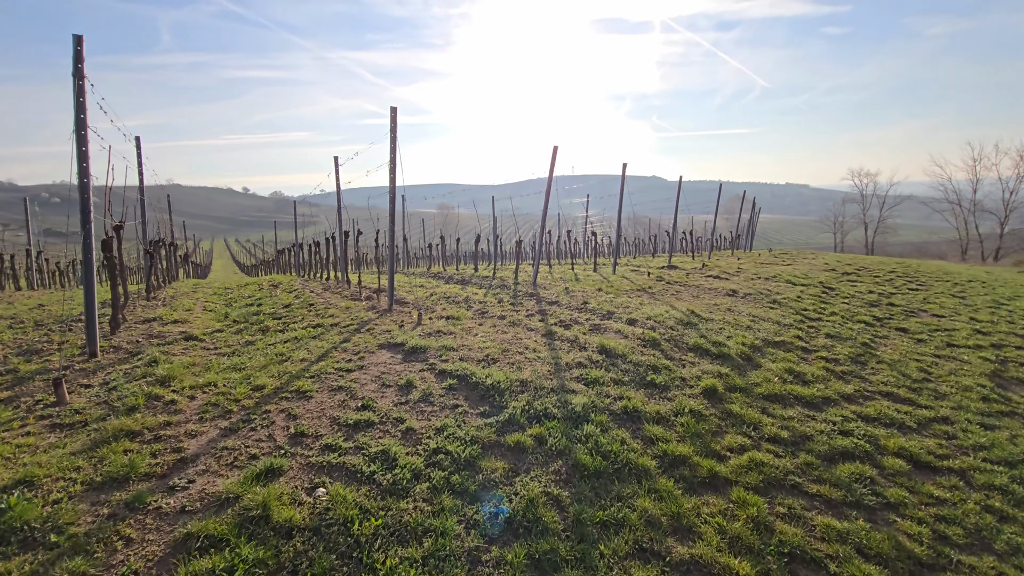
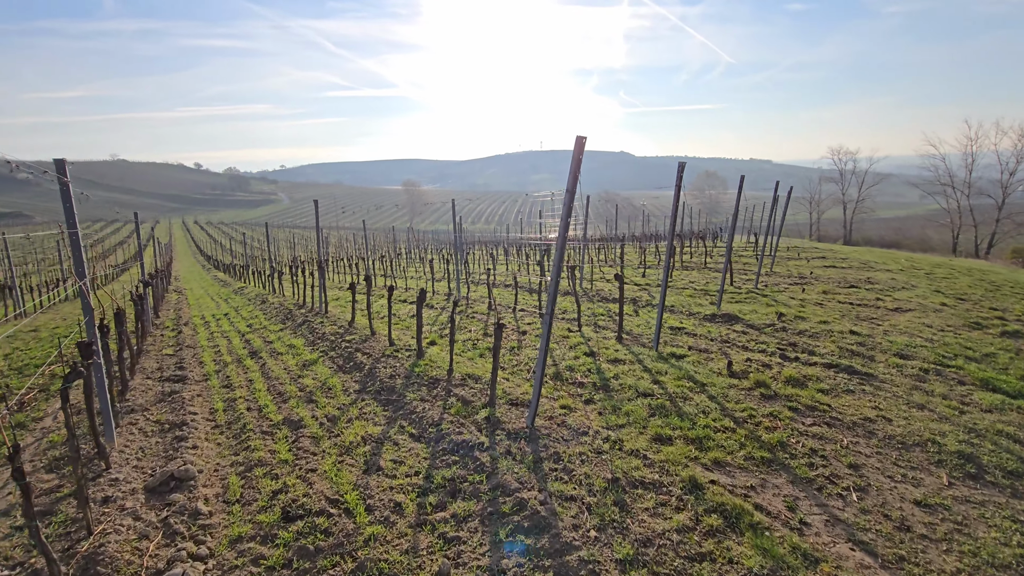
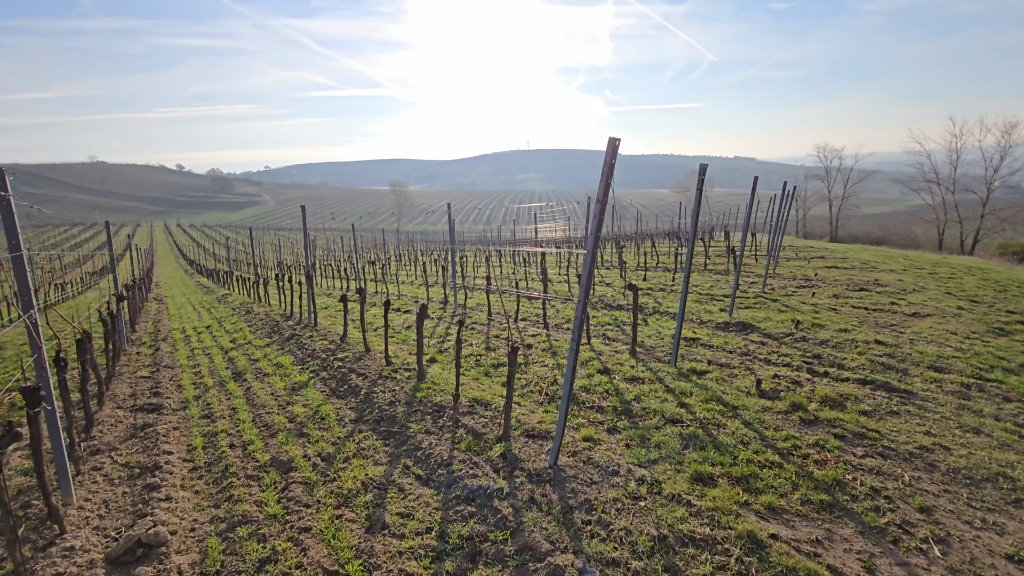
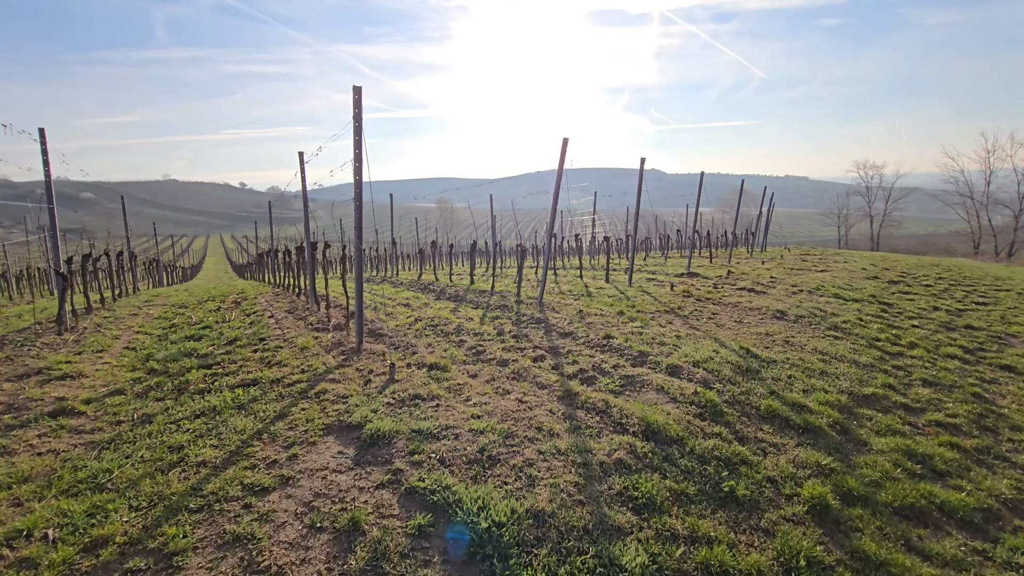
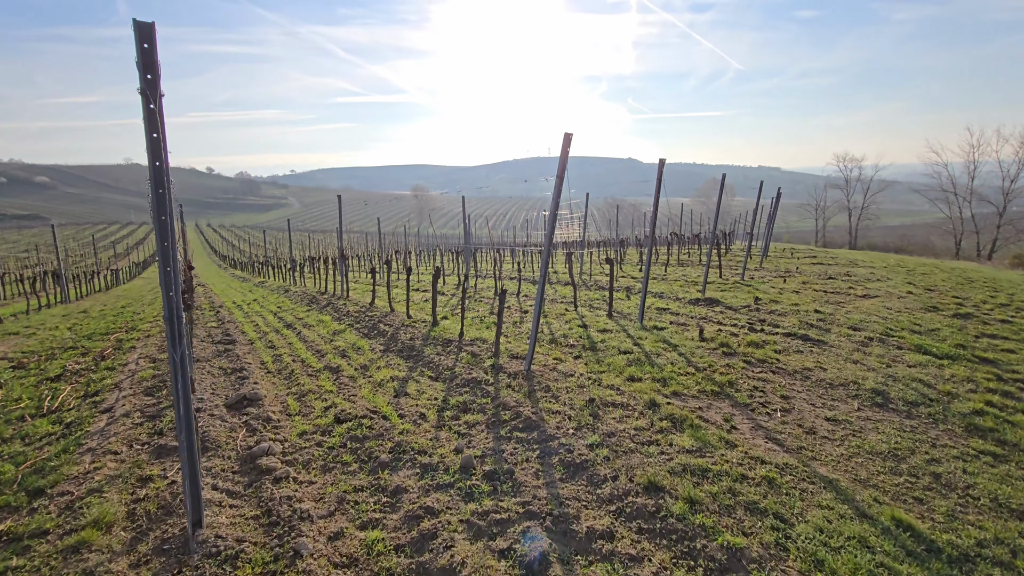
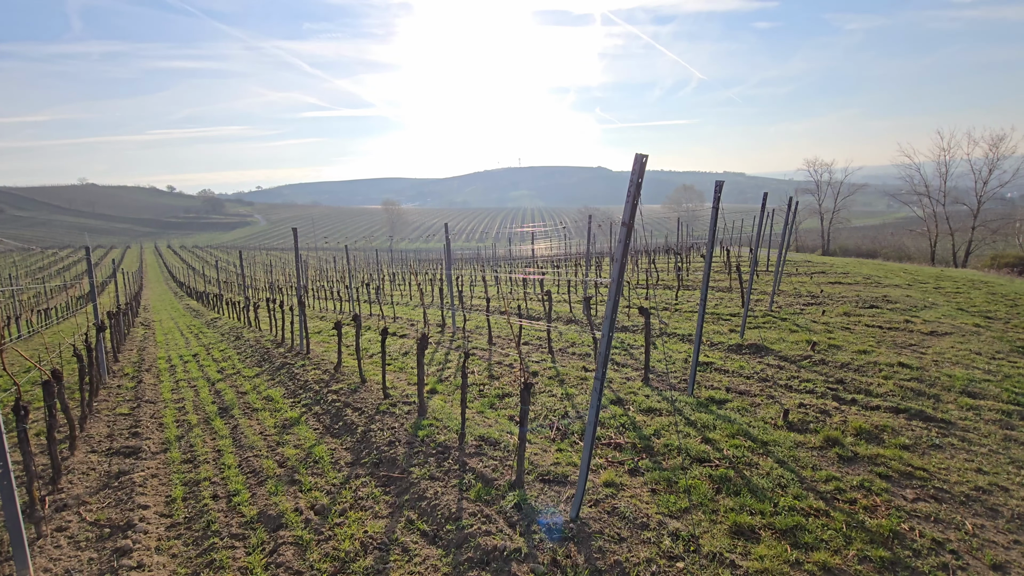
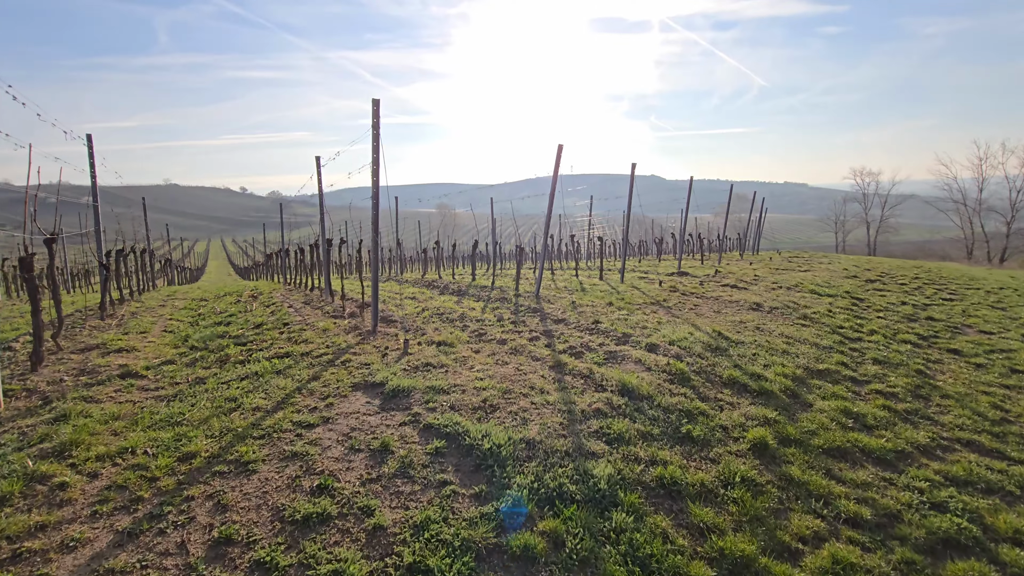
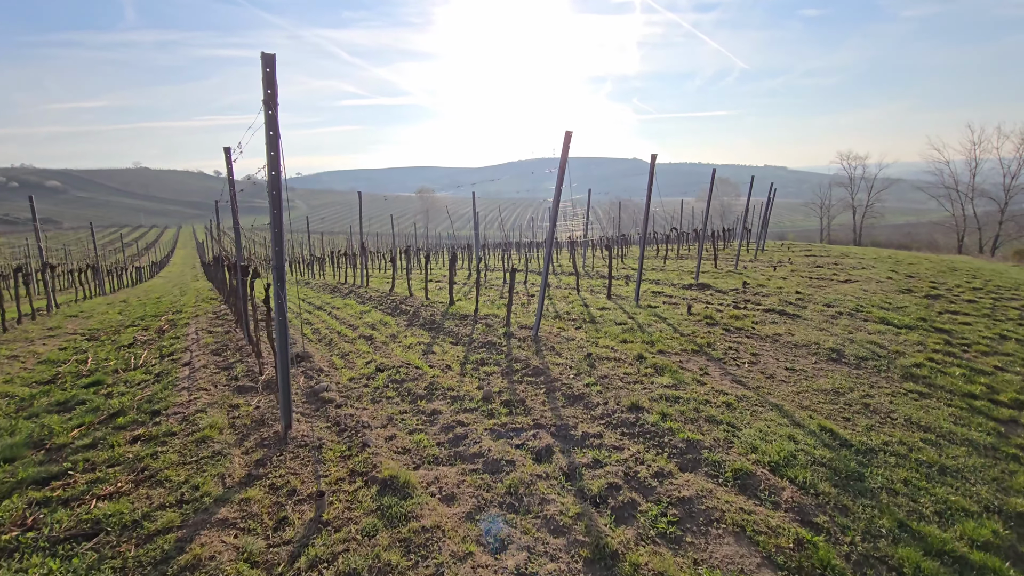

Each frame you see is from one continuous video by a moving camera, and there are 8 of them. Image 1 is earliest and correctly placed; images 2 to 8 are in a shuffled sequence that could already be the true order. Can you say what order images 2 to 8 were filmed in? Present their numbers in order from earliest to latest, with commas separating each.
7, 4, 8, 5, 2, 3, 6
